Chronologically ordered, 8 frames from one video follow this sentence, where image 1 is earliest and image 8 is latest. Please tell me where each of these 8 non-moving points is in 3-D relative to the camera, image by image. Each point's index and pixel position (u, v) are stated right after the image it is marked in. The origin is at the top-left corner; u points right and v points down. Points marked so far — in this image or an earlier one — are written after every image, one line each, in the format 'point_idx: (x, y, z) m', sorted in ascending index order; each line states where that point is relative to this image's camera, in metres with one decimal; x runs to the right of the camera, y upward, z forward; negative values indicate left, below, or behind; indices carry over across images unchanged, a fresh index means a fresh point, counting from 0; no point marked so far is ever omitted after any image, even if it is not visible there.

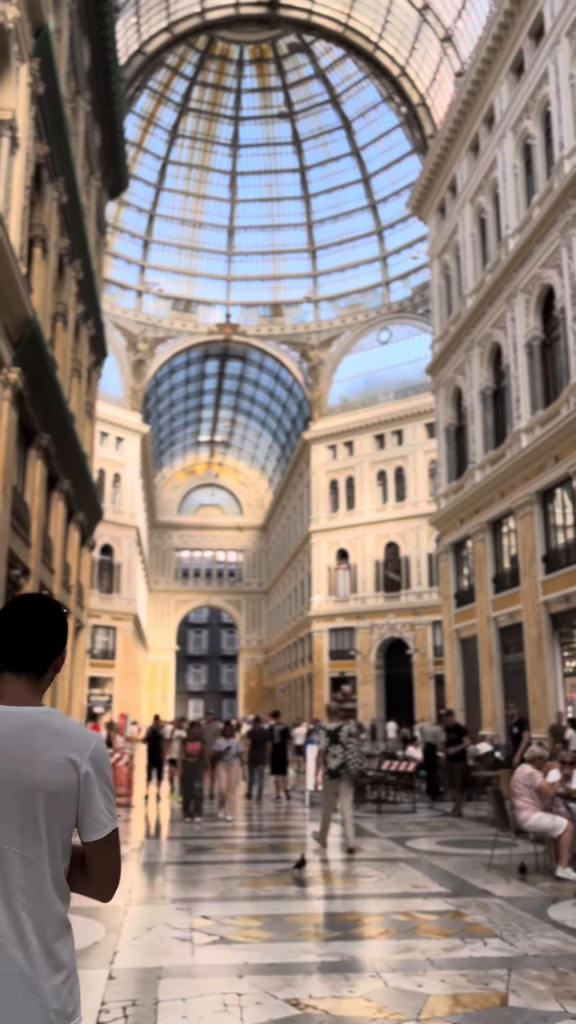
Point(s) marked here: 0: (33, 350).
0: (-4.9, +3.1, +16.2) m
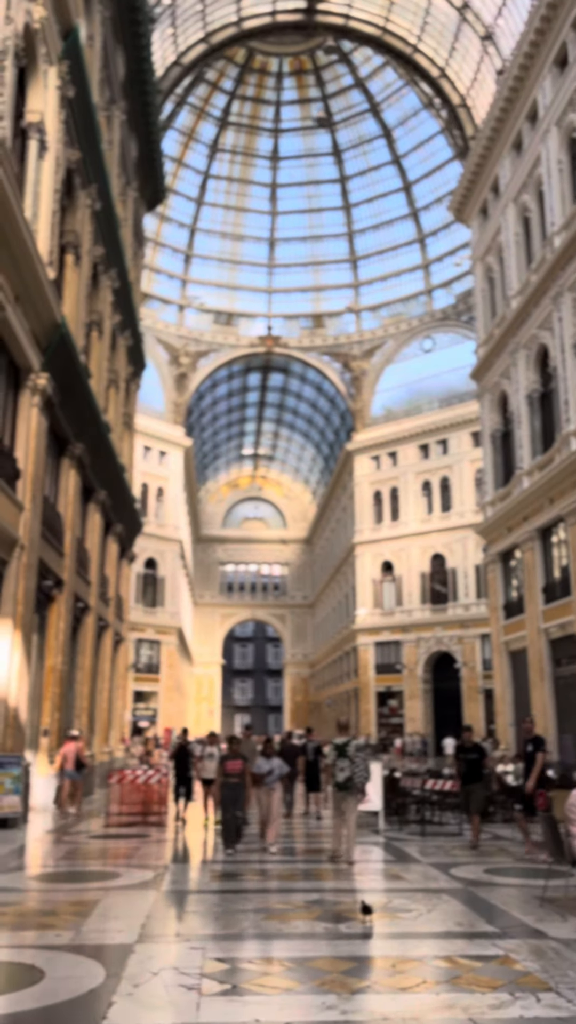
0: (-4.2, +2.9, +15.8) m
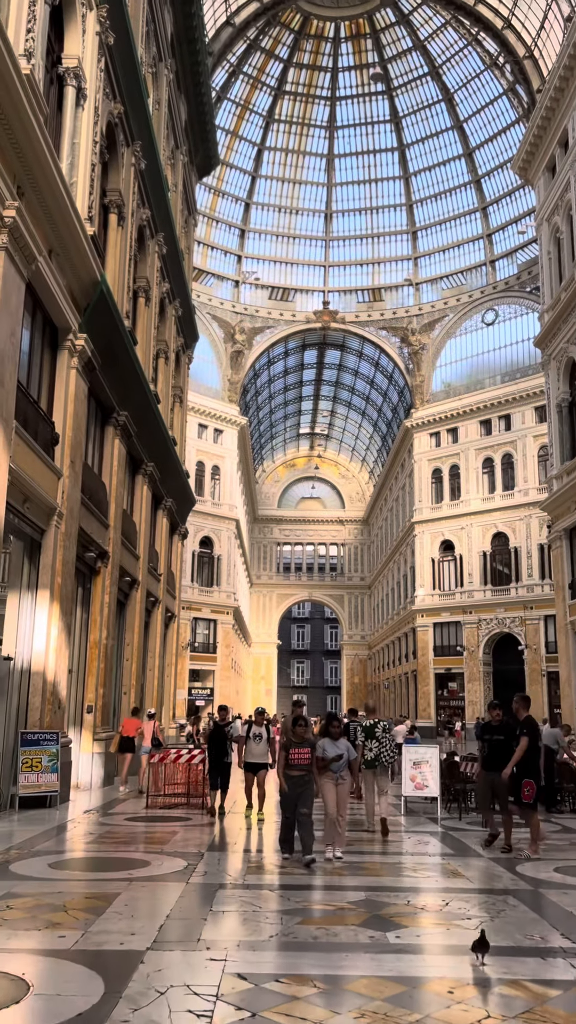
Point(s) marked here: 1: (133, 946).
0: (-3.3, +3.5, +15.1) m
1: (-0.9, -2.6, +5.1) m
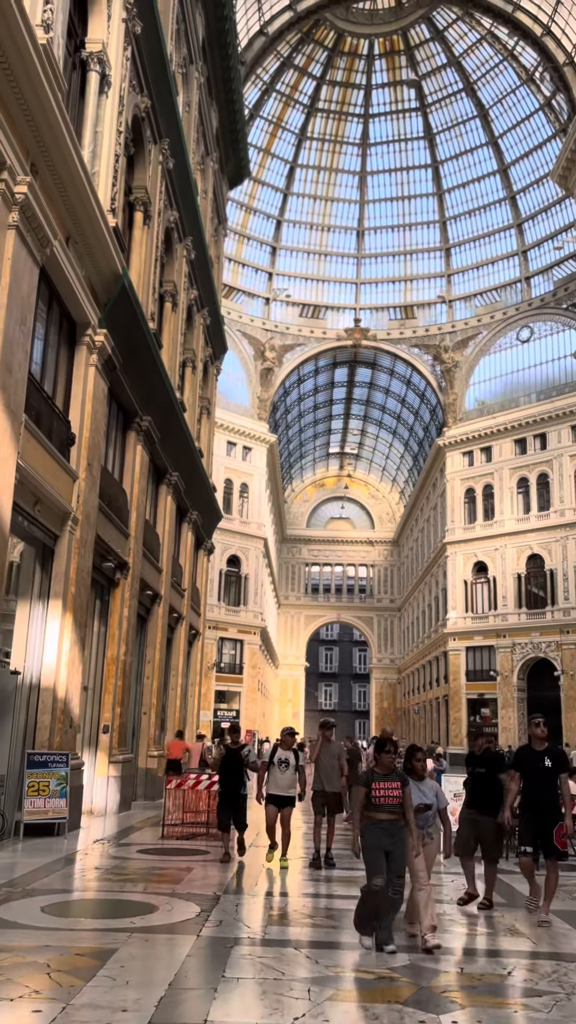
0: (-2.7, +3.4, +14.4) m
1: (-0.8, -2.5, +4.1) m
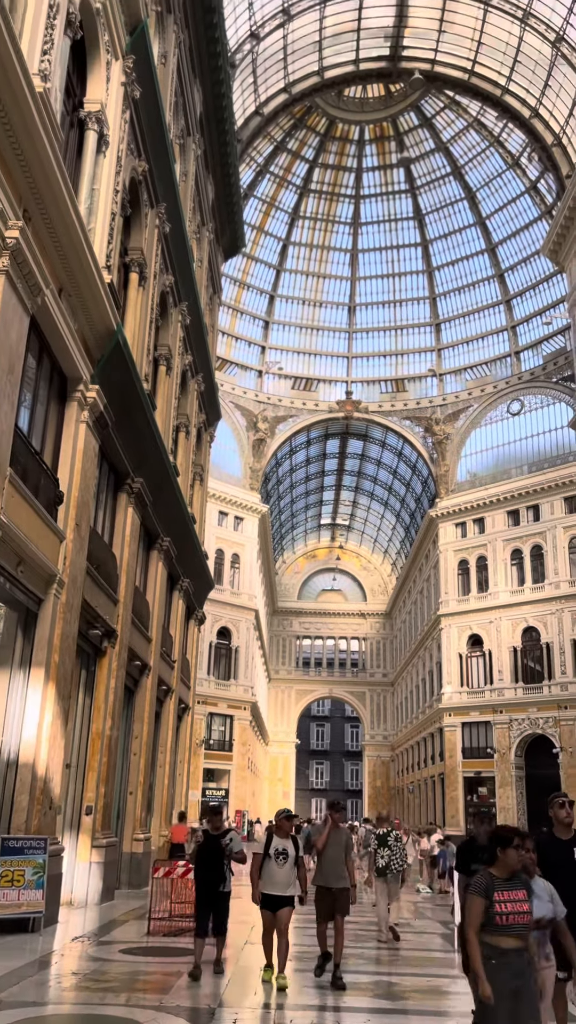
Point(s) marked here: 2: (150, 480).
0: (-2.8, +2.4, +13.9) m
1: (-0.7, -2.6, +3.2) m
2: (-2.9, +0.7, +17.9) m
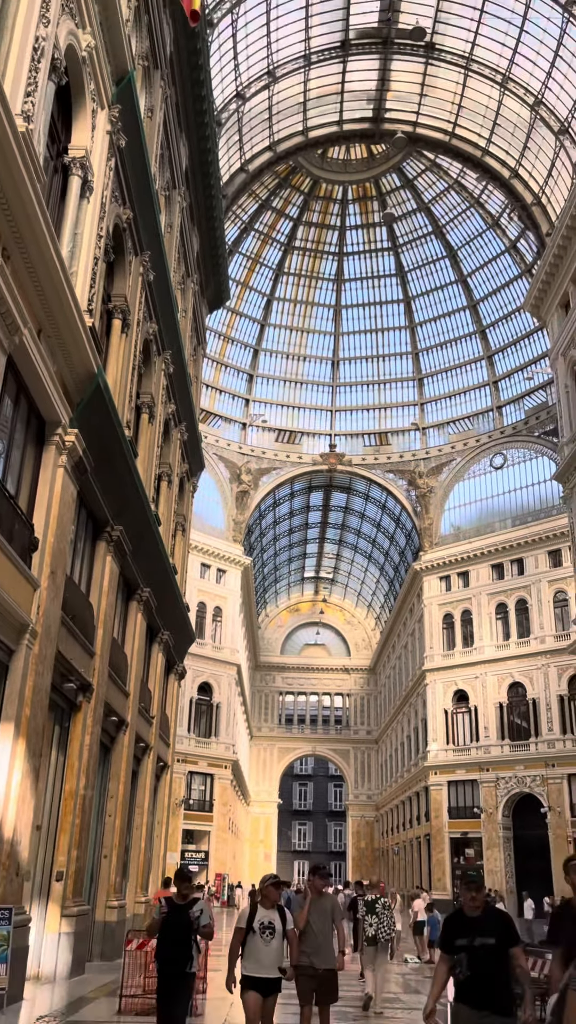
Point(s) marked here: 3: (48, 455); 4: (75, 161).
0: (-3.0, +1.6, +13.6) m
1: (-0.8, -2.7, +2.7) m
2: (-3.2, -0.3, +17.4) m
3: (-3.5, +0.8, +12.5) m
4: (-3.4, +5.5, +13.4) m
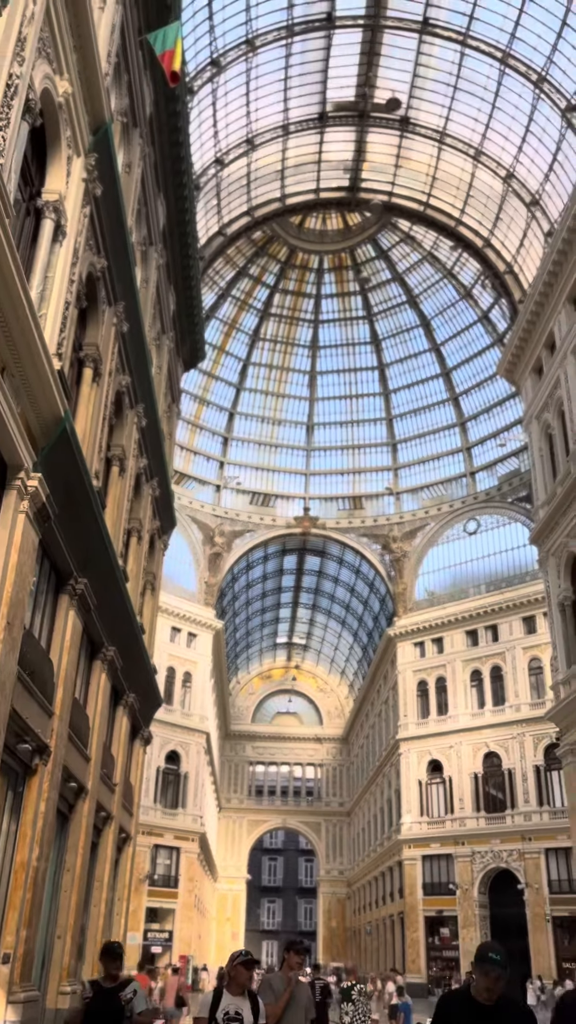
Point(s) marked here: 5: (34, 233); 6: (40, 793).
0: (-3.4, +0.8, +13.1) m
1: (-0.9, -2.6, +1.9) m
2: (-3.8, -1.4, +16.8) m
3: (-3.9, +0.2, +12.0) m
4: (-3.7, +4.8, +13.2) m
5: (-3.9, +4.3, +13.2) m
6: (-4.1, -4.6, +13.9) m
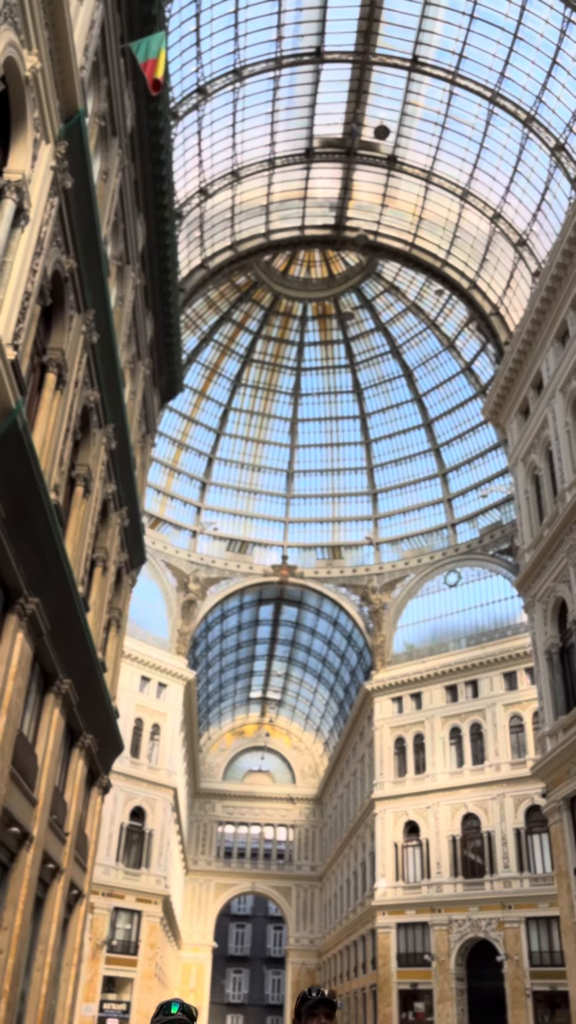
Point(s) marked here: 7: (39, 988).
0: (-3.8, +0.8, +11.9) m
1: (-1.0, -2.0, +0.5) m
2: (-4.3, -1.7, +15.3) m
3: (-4.3, +0.2, +10.7) m
4: (-4.0, +4.7, +12.2) m
5: (-4.2, +4.3, +12.2) m
6: (-4.6, -4.7, +12.3) m
7: (-5.3, -10.0, +17.6) m
